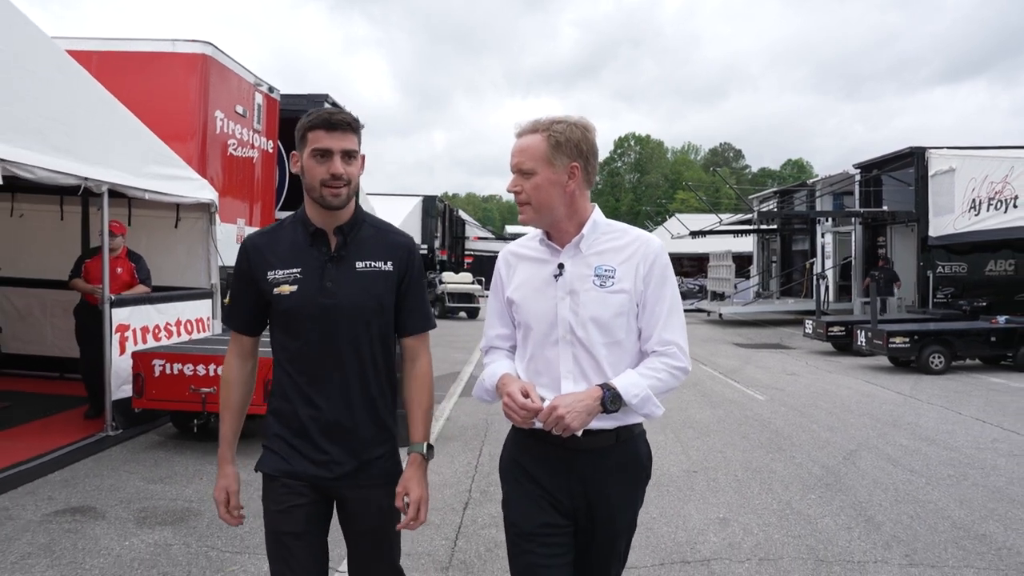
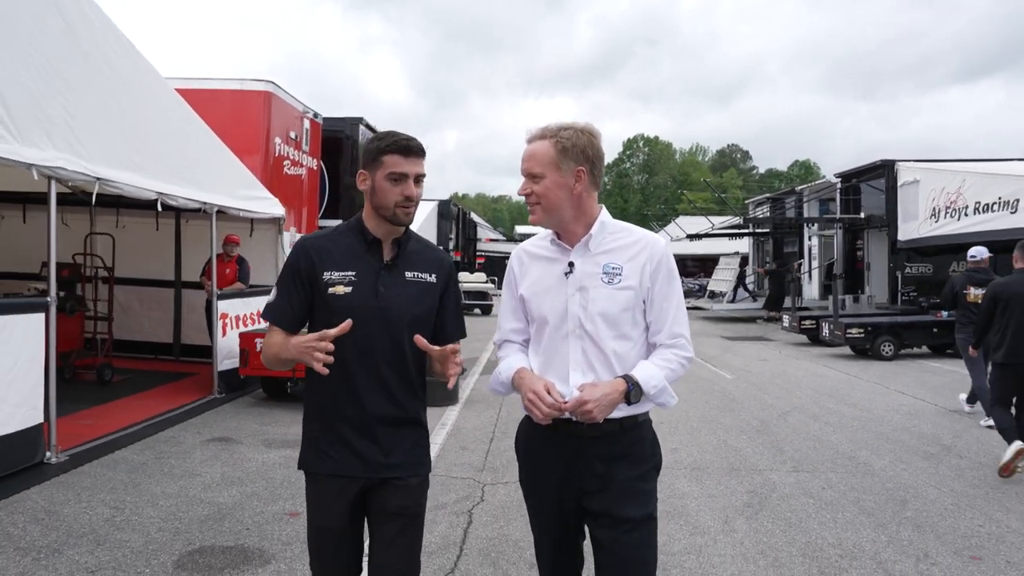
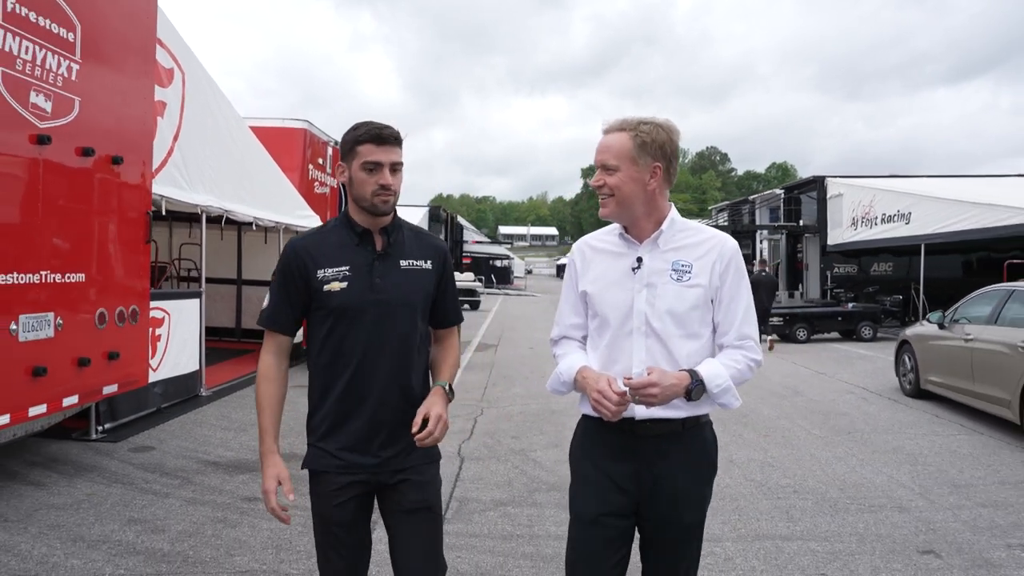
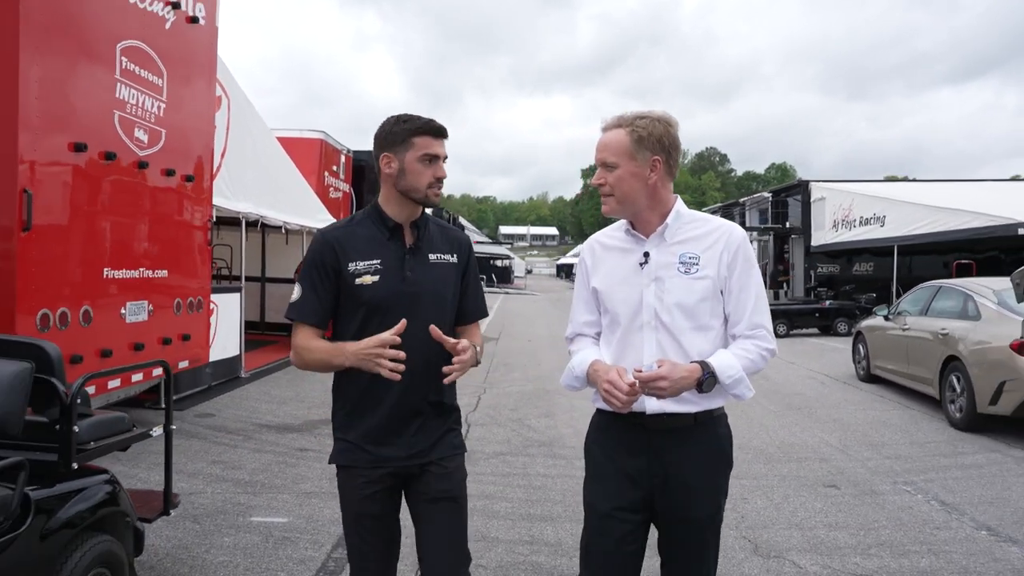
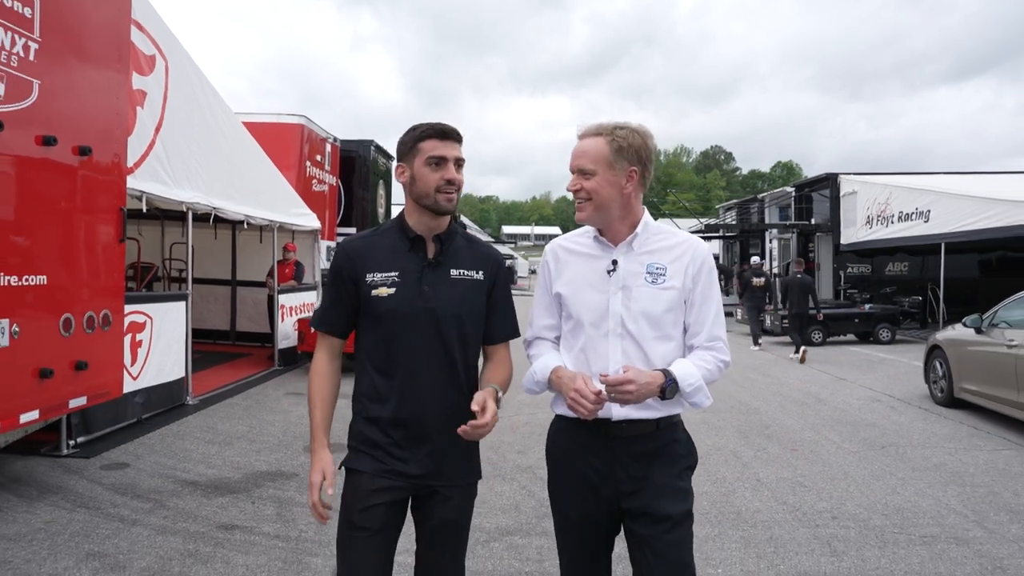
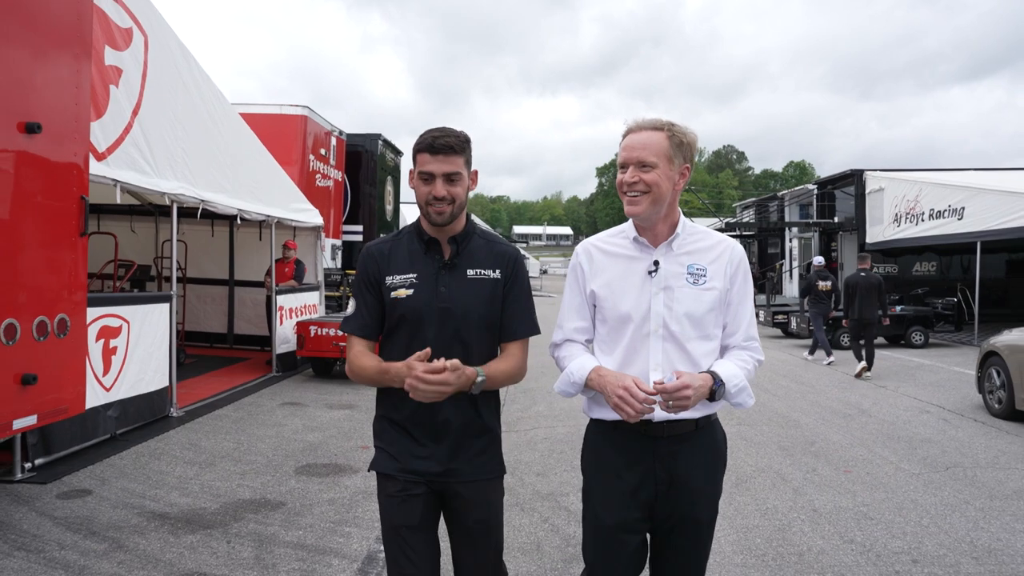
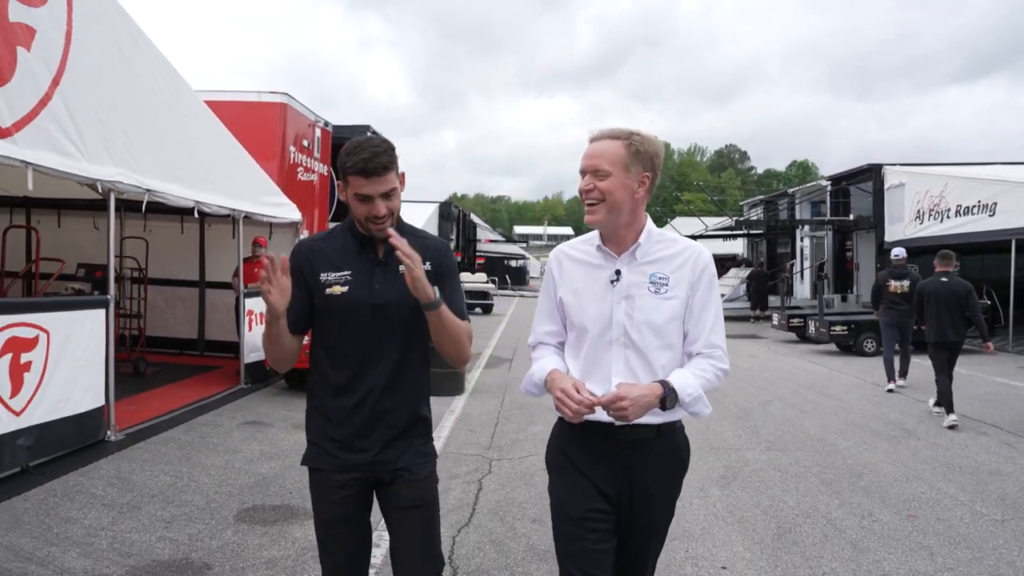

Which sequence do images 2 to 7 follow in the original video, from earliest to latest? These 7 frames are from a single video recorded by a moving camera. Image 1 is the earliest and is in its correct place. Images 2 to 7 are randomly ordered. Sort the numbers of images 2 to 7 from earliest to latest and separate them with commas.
2, 7, 6, 5, 3, 4
